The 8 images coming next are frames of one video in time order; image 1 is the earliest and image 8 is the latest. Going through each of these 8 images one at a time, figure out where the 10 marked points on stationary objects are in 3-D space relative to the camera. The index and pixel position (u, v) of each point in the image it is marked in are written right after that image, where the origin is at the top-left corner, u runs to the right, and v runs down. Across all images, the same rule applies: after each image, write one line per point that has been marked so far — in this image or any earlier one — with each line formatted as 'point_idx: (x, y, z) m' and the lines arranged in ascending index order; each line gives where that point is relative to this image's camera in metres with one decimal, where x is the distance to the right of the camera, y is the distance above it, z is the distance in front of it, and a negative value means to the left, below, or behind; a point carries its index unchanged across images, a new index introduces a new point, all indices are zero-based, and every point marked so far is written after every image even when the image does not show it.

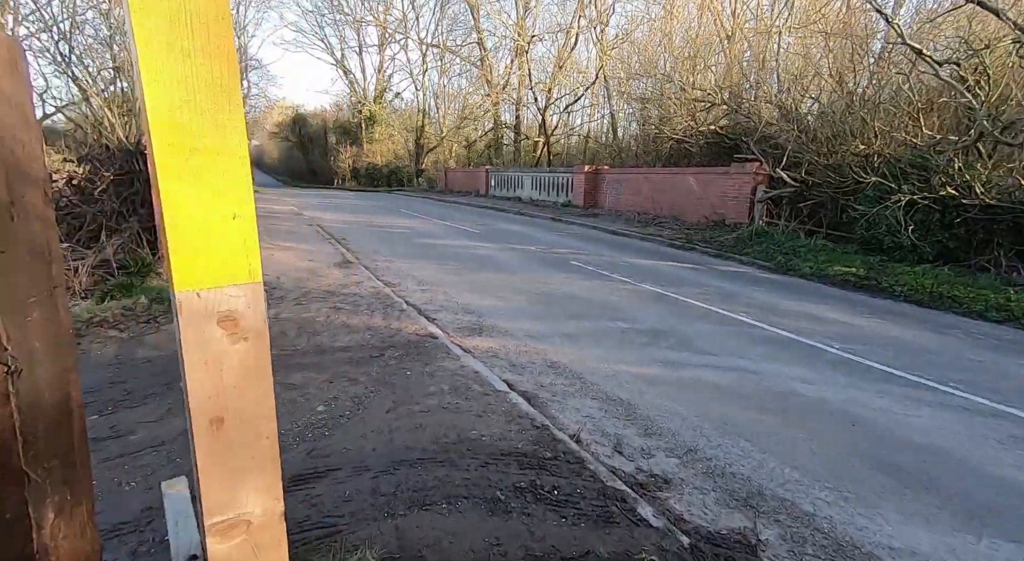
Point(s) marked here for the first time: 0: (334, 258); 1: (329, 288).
0: (-3.2, +0.4, +12.0) m
1: (-2.6, -0.1, +9.5) m
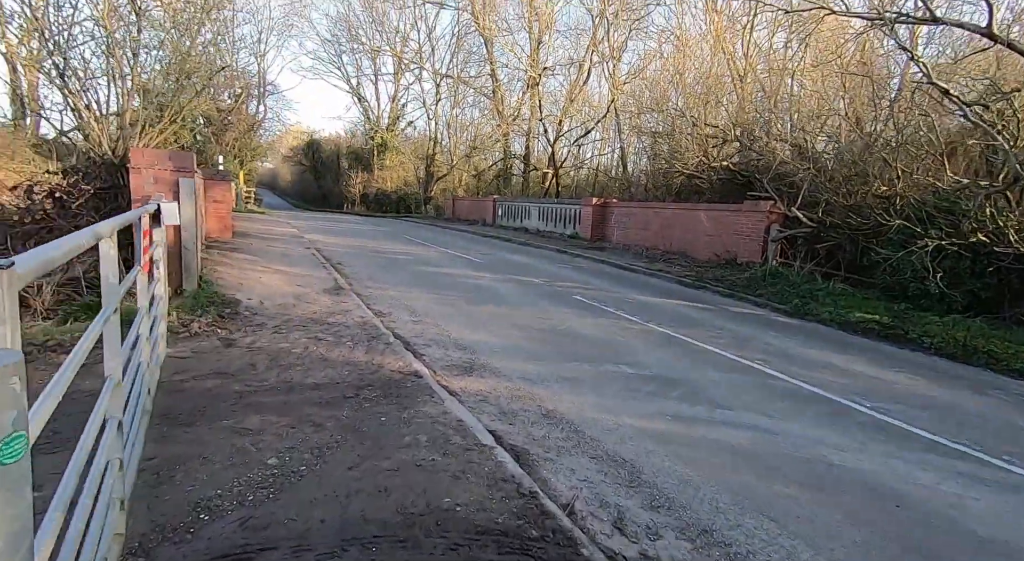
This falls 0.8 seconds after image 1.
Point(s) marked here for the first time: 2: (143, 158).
0: (-3.2, -0.1, +11.4) m
1: (-2.7, -0.5, +8.9) m
2: (-4.9, +1.6, +8.9) m
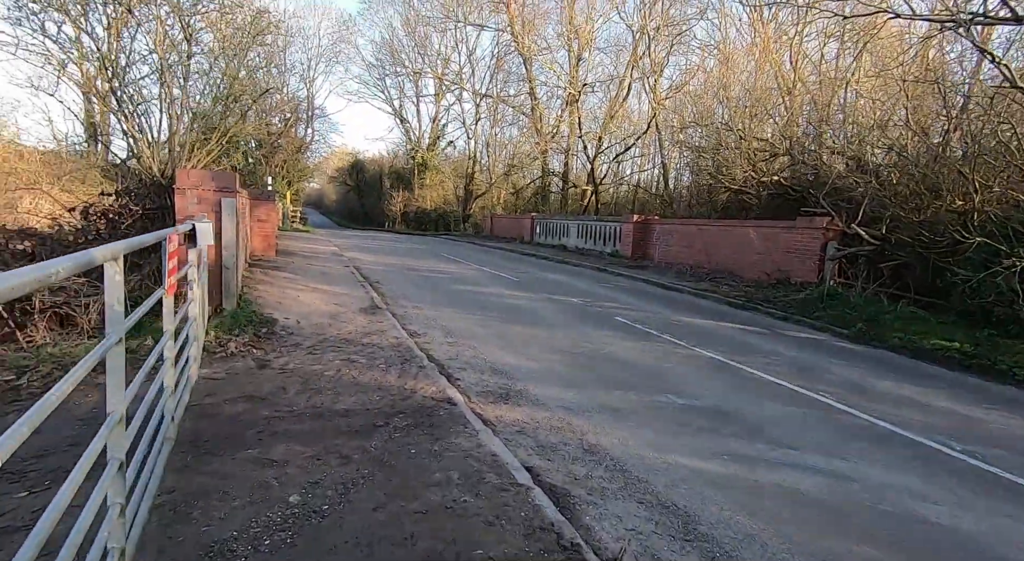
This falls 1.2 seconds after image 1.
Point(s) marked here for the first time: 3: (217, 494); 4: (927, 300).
0: (-2.6, -0.4, +11.3) m
1: (-2.2, -0.7, +8.7) m
2: (-4.4, +1.4, +8.8) m
3: (-1.8, -1.3, +3.9) m
4: (+7.5, -0.3, +11.9) m
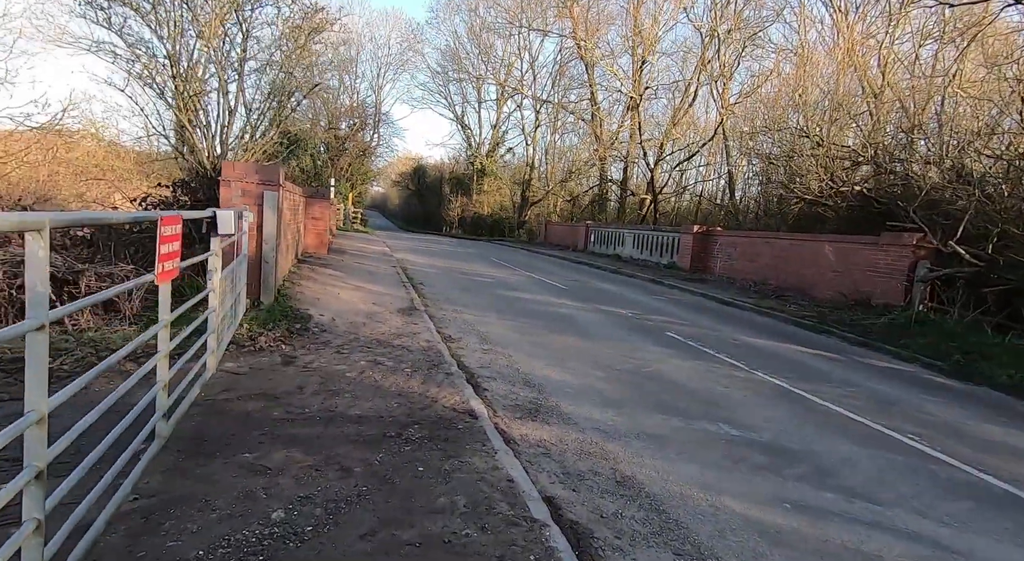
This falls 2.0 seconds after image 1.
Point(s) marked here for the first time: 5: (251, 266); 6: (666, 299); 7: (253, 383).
0: (-1.8, -0.4, +10.9) m
1: (-1.7, -0.7, +8.3) m
2: (-3.8, +1.5, +8.7) m
3: (-1.7, -1.2, +3.5) m
4: (+8.2, -0.8, +10.7) m
5: (-3.5, +0.2, +8.7) m
6: (+3.3, -0.4, +14.4) m
7: (-2.3, -0.9, +5.7) m
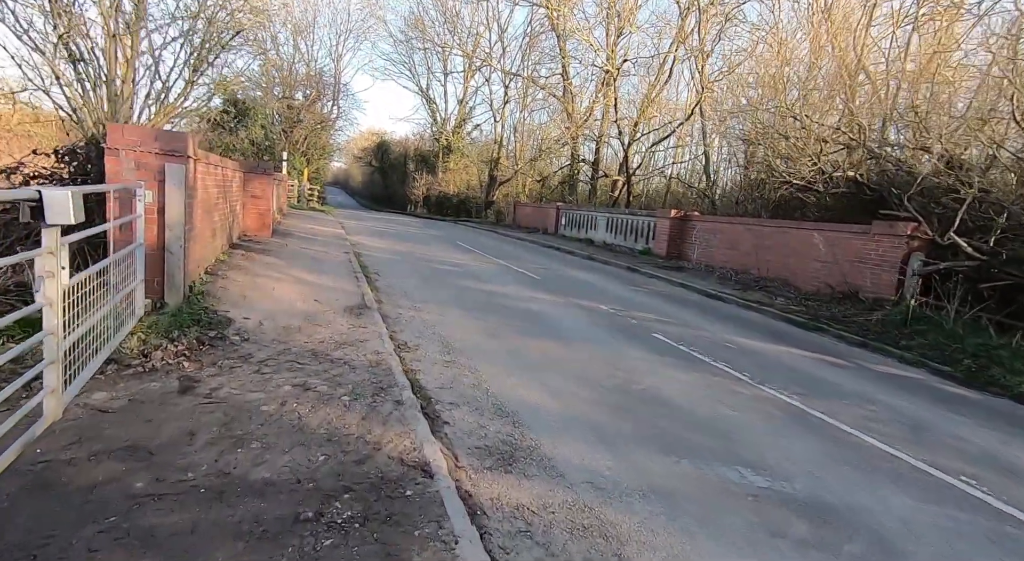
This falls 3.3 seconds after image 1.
0: (-2.3, -0.3, +9.4) m
1: (-2.0, -0.7, +6.8) m
2: (-4.1, +1.5, +7.0) m
3: (-1.8, -1.3, +2.1) m
4: (+7.7, -0.7, +9.8) m
5: (-3.9, +0.2, +7.1) m
6: (+2.7, -0.2, +13.1) m
7: (-2.5, -1.0, +4.2) m
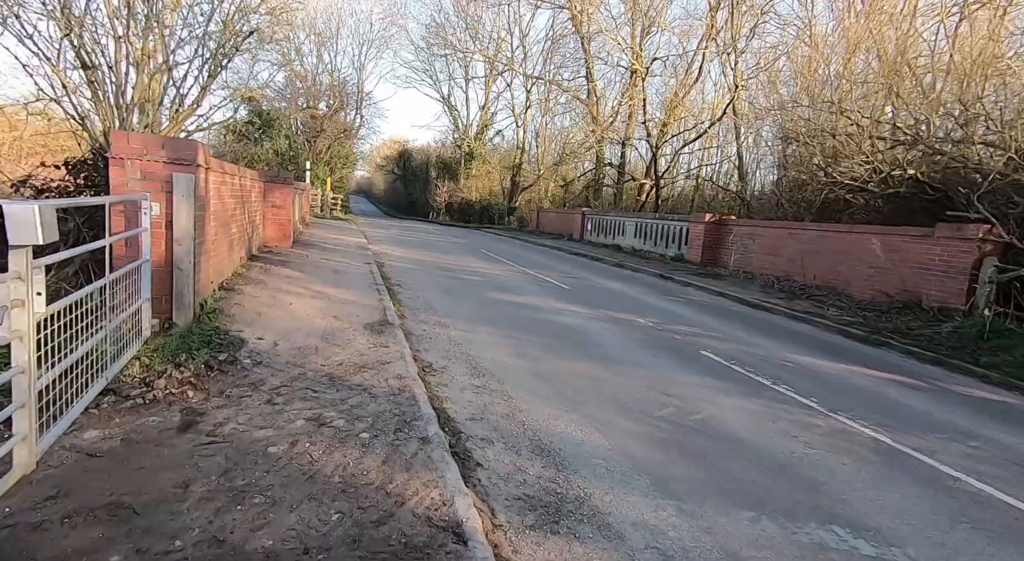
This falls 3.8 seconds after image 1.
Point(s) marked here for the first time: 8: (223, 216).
0: (-1.9, -0.5, +8.8) m
1: (-1.7, -0.8, +6.2) m
2: (-3.8, +1.4, +6.5) m
3: (-1.6, -1.4, +1.5) m
4: (+8.1, -0.8, +8.9) m
5: (-3.5, 0.0, +6.6) m
6: (+3.2, -0.4, +12.4) m
7: (-2.2, -1.1, +3.6) m
8: (-4.1, +0.9, +9.3) m
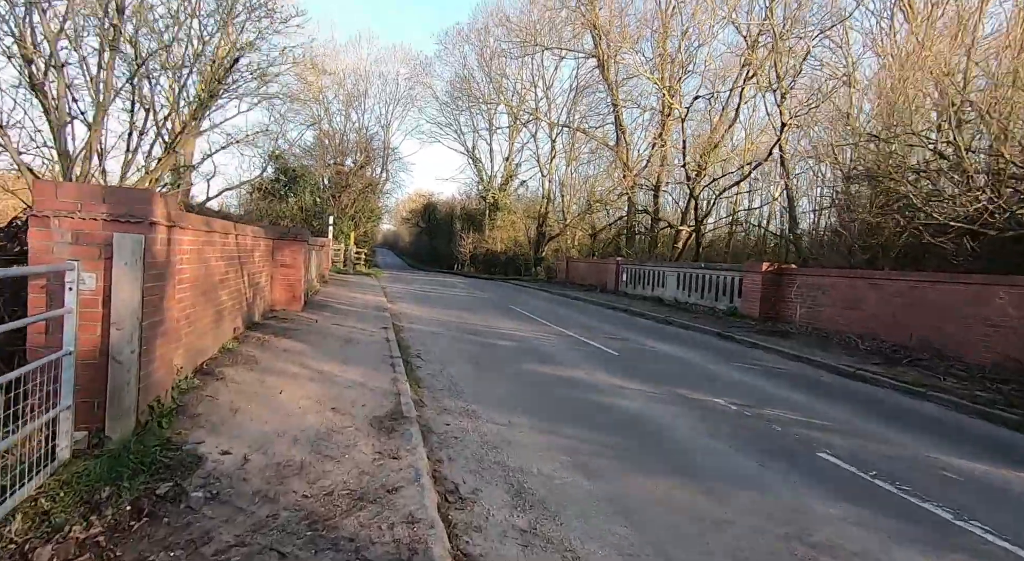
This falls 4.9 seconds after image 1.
0: (-1.4, -1.3, +7.0) m
1: (-1.3, -1.5, +4.4) m
2: (-3.4, +0.6, +4.9) m
3: (-1.4, -1.7, -0.4) m
4: (+8.7, -1.5, +6.6) m
5: (-3.1, -0.7, +4.8) m
6: (+3.9, -1.4, +10.3) m
7: (-1.9, -1.6, +1.8) m
8: (-3.6, 0.0, +7.7) m
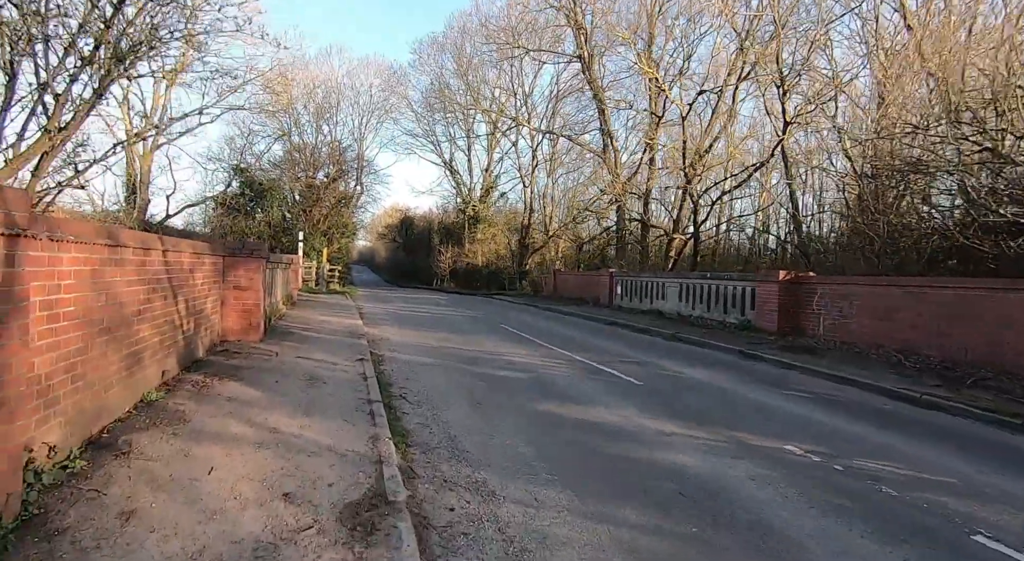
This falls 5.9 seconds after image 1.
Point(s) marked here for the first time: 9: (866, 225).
0: (-1.2, -1.5, +4.9) m
1: (-1.0, -1.6, +2.3) m
2: (-3.2, +0.4, +2.8) m
3: (-0.9, -1.8, -2.4) m
4: (+8.9, -1.4, +4.9) m
5: (-2.9, -0.9, +2.7) m
6: (+3.9, -1.5, +8.5) m
7: (-1.5, -1.7, -0.3) m
8: (-3.4, -0.3, +5.6) m
9: (+8.1, +1.3, +14.9) m
